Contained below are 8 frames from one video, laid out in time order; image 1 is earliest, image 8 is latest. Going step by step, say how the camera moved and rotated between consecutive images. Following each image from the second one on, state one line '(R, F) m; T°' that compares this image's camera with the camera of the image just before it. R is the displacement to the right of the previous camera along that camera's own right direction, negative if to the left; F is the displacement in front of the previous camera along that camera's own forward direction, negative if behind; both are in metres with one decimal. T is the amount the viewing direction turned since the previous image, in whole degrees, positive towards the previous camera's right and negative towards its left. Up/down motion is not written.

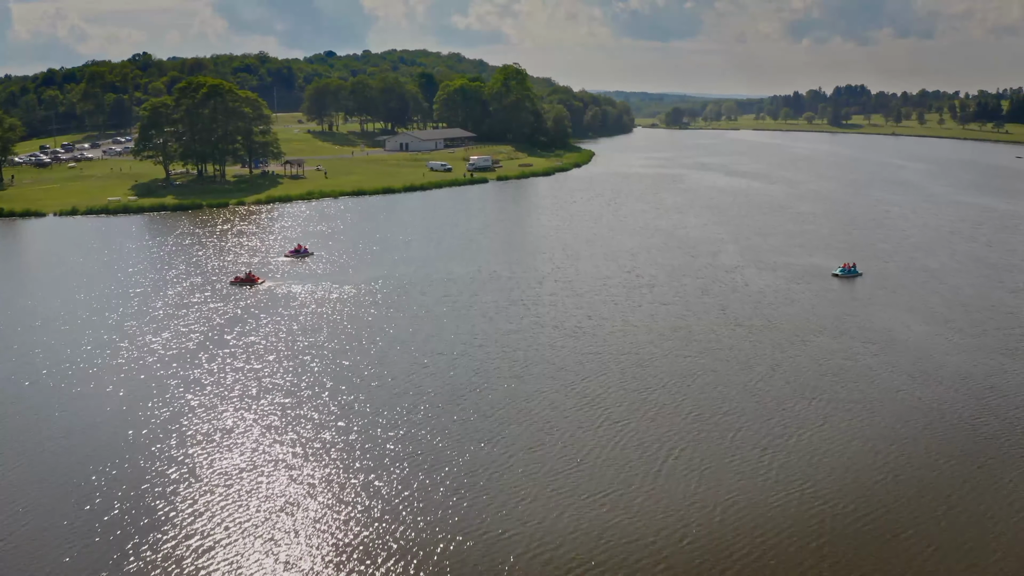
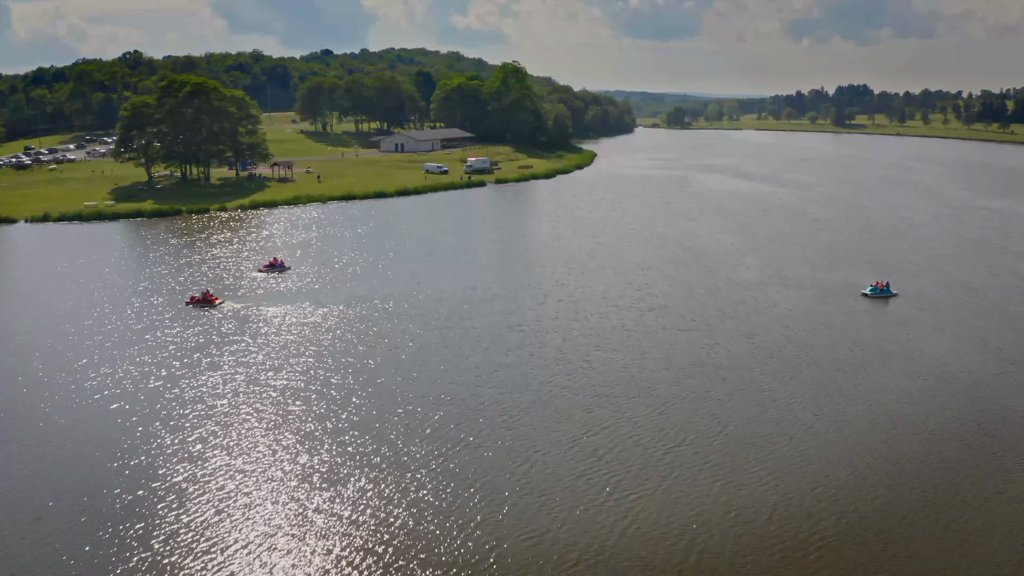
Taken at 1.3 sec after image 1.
(+0.1, +4.3) m; 0°
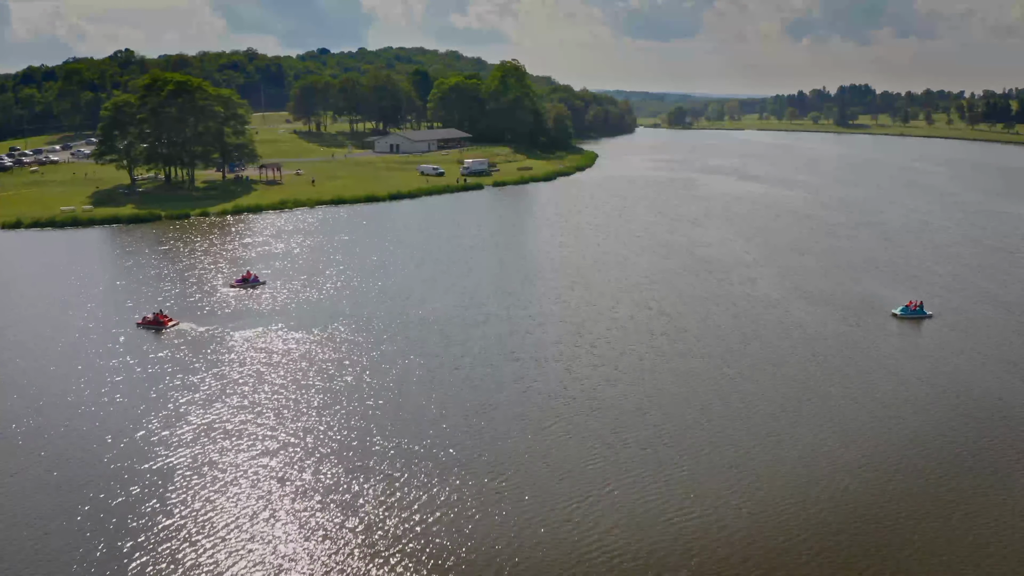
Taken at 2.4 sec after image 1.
(+0.1, +3.8) m; 0°
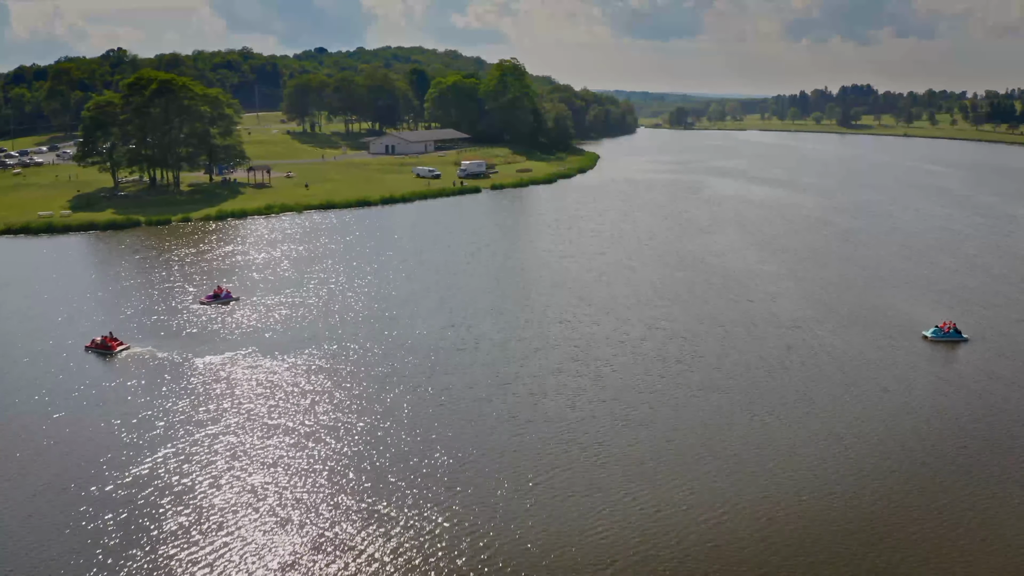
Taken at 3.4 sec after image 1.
(+0.1, +3.4) m; 0°
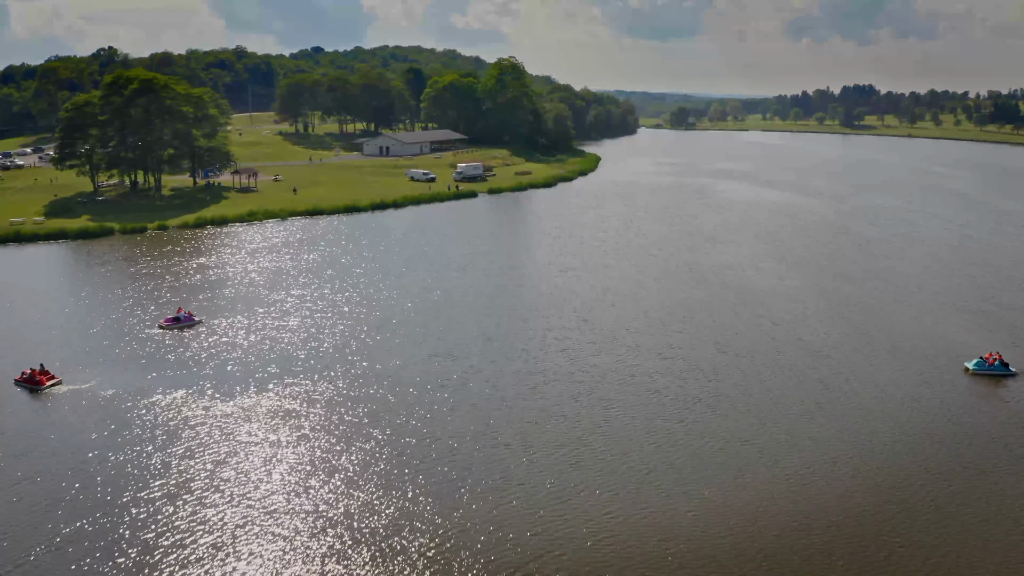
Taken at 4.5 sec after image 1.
(+0.2, +3.8) m; 0°
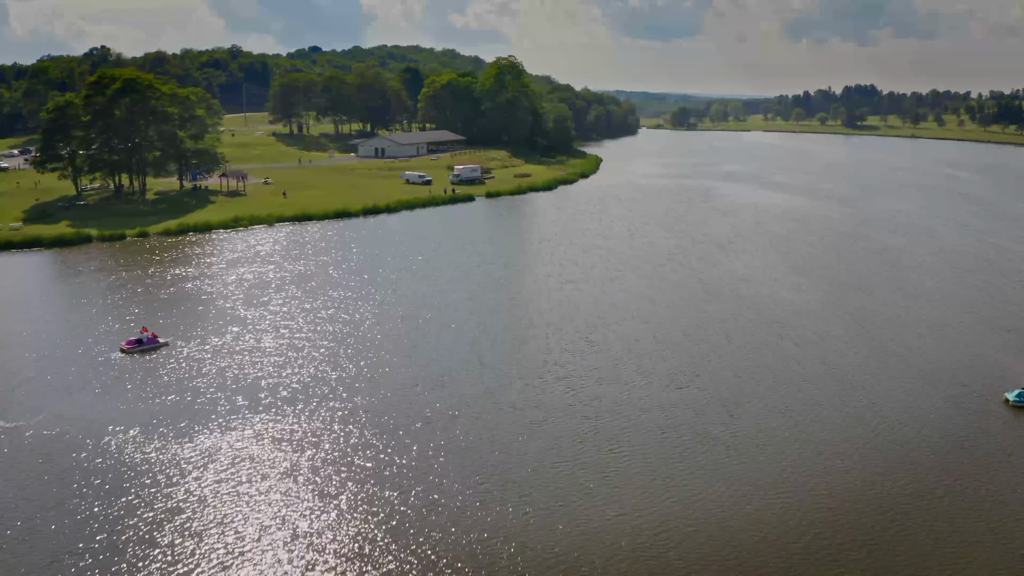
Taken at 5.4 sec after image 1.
(+0.1, +3.0) m; 0°
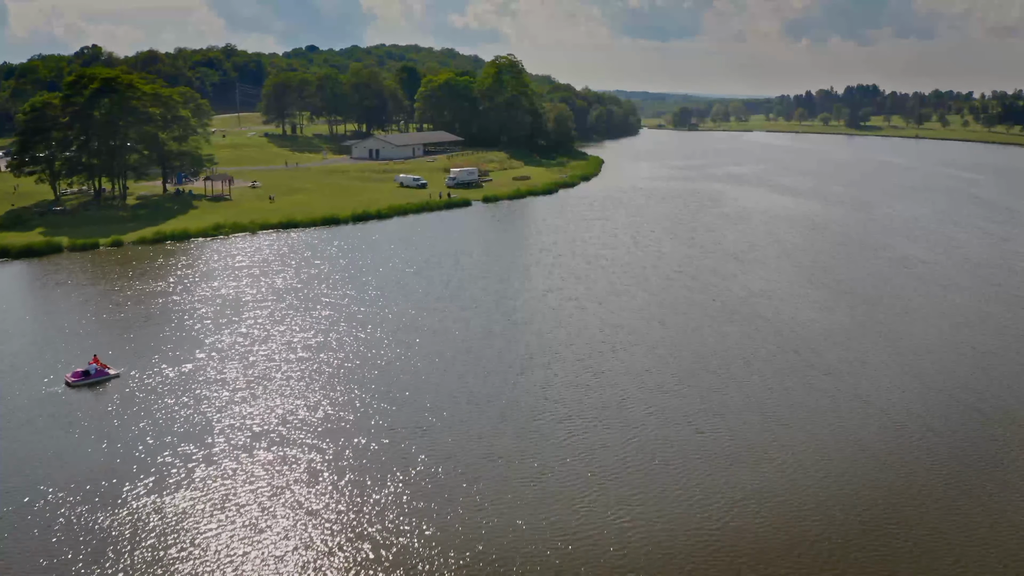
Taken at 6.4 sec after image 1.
(+0.1, +3.4) m; 0°
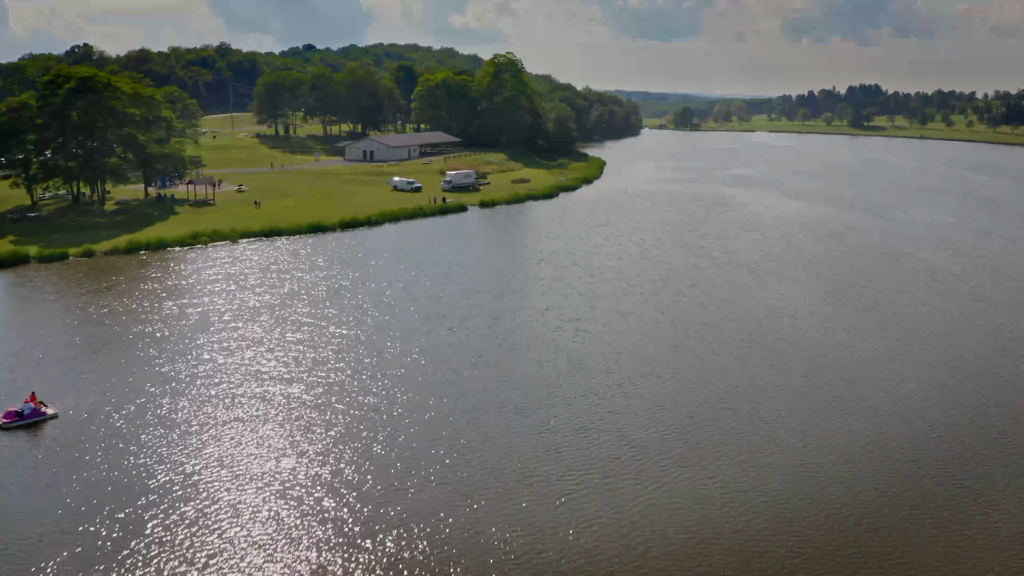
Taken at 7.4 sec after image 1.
(+0.1, +3.4) m; 0°
